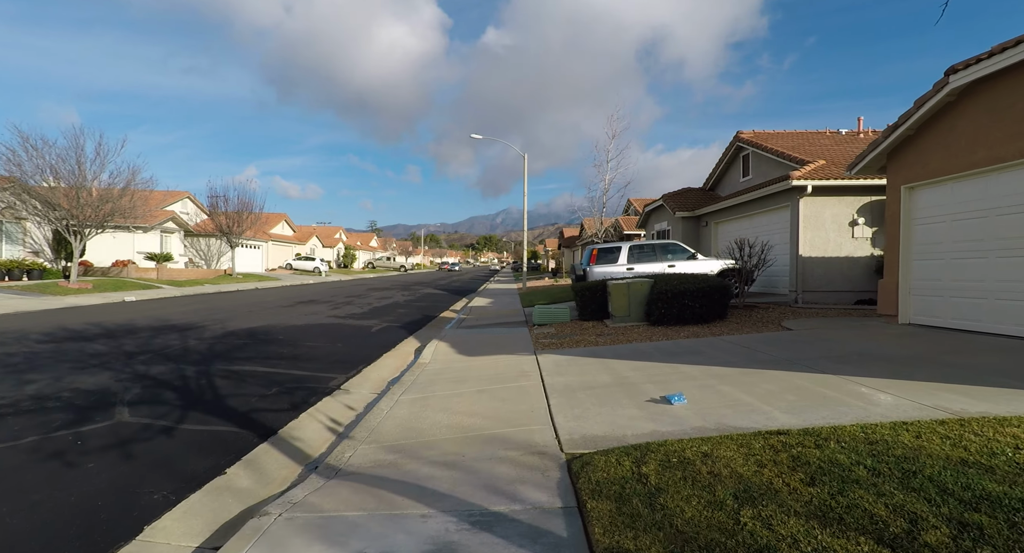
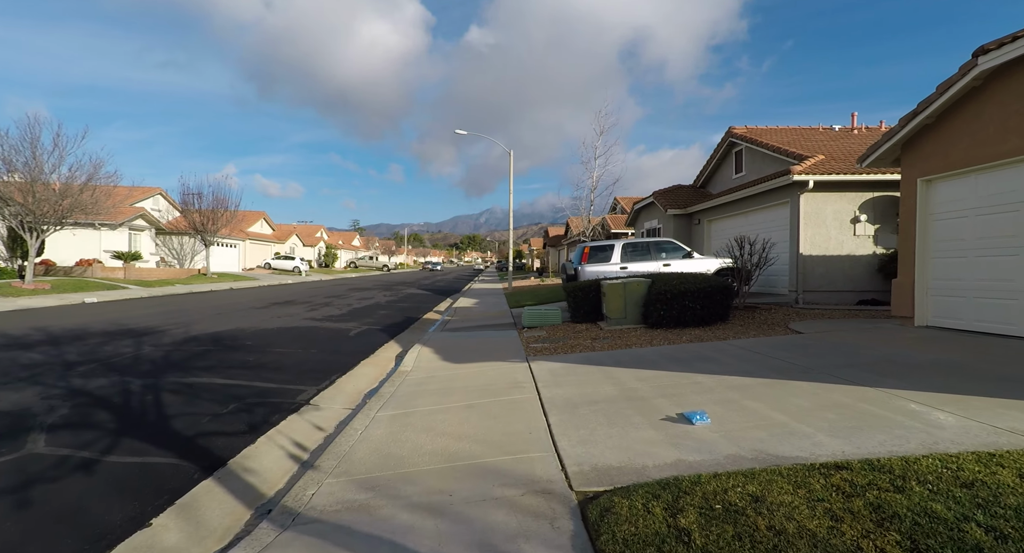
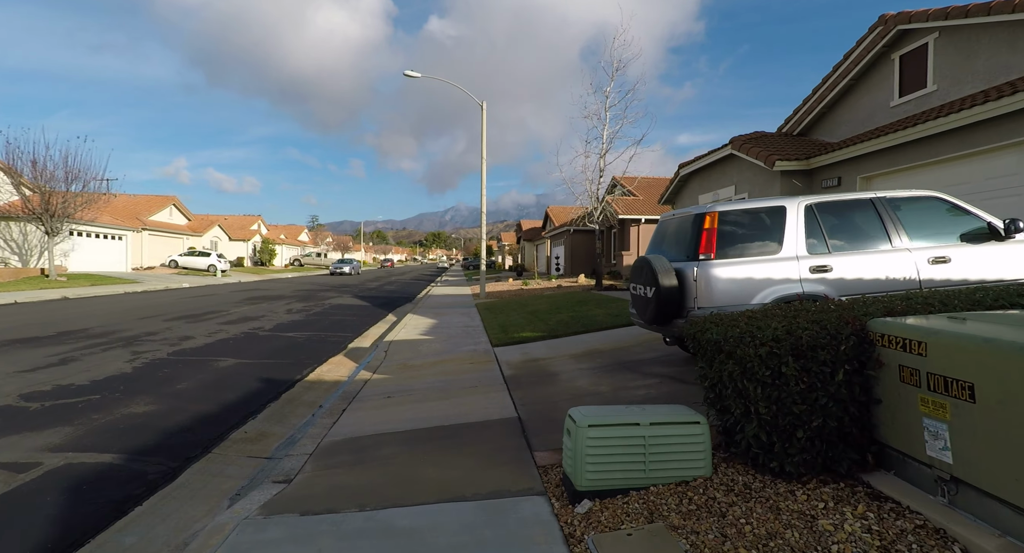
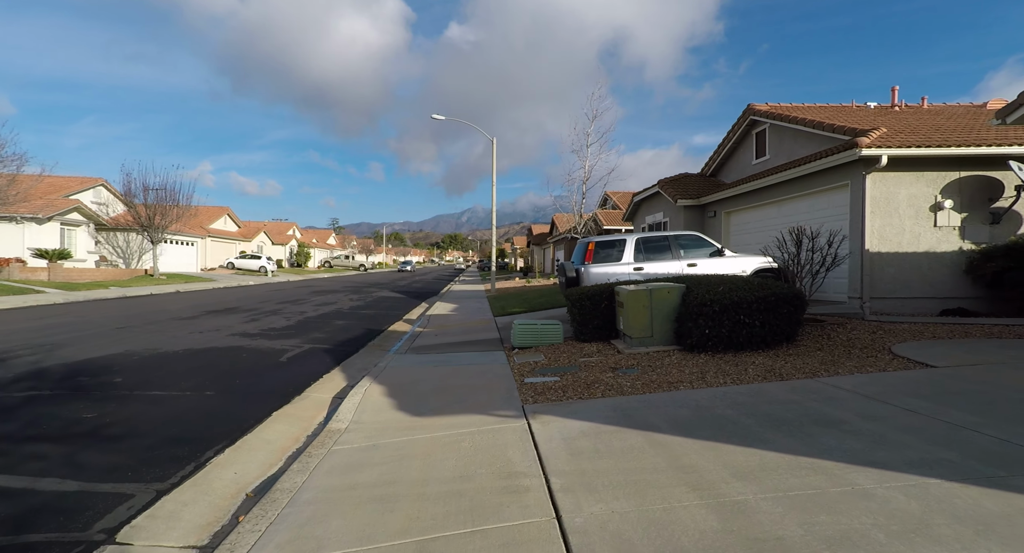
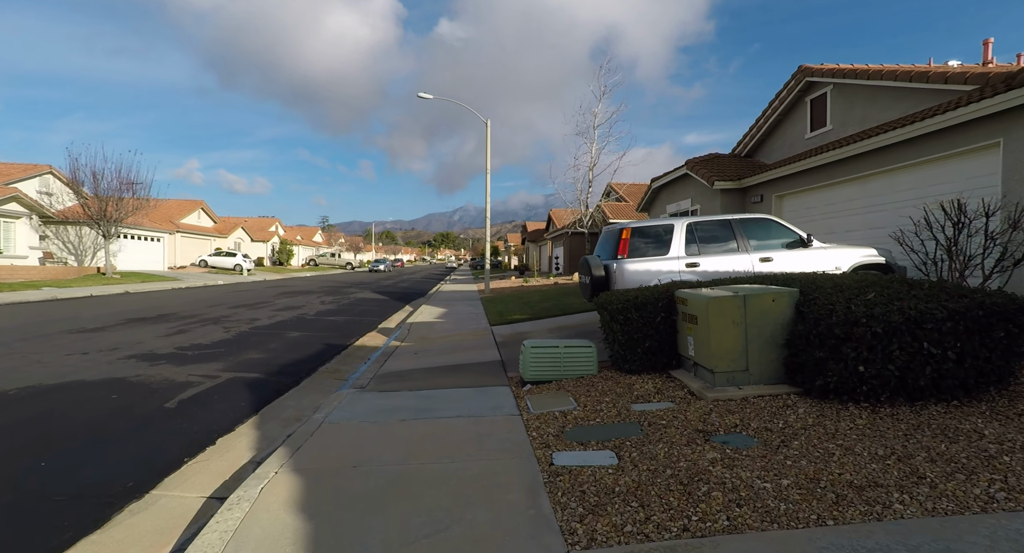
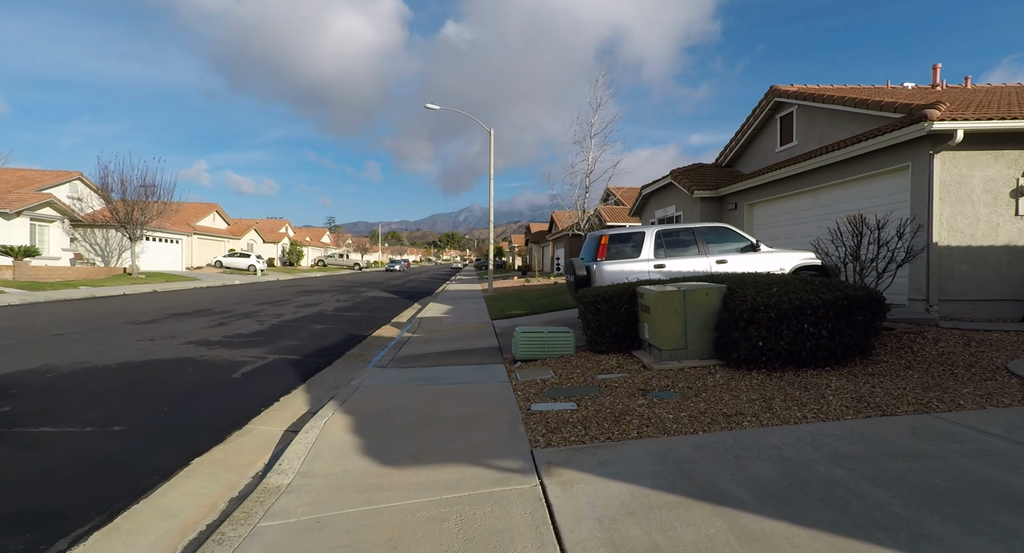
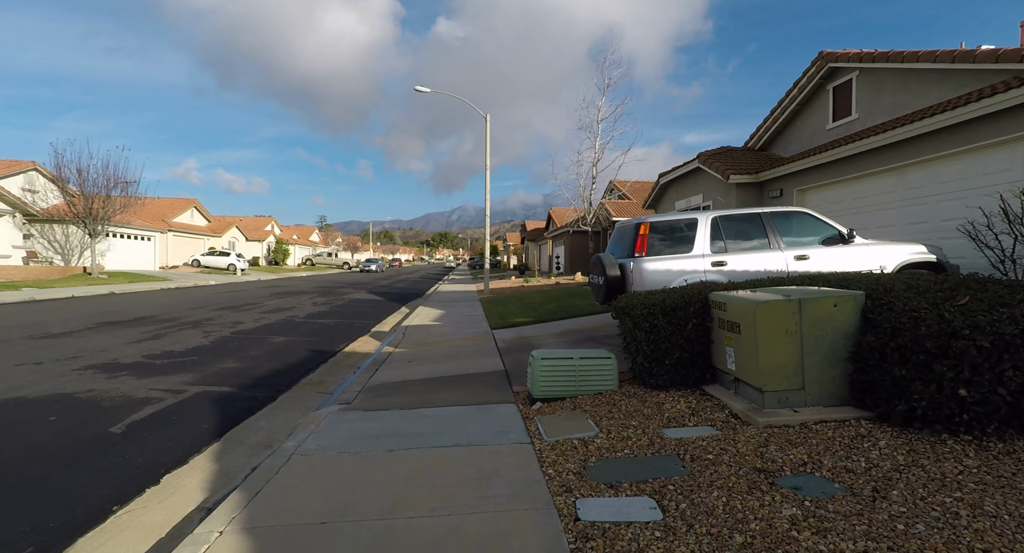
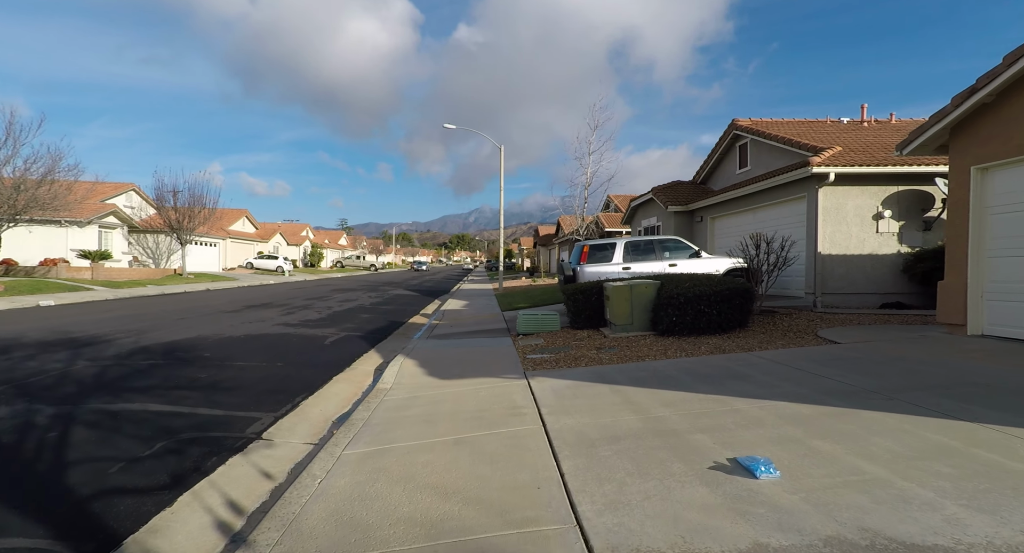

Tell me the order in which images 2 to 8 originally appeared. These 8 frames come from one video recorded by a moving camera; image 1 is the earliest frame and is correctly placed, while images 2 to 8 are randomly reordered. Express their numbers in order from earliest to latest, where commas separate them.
2, 8, 4, 6, 5, 7, 3
